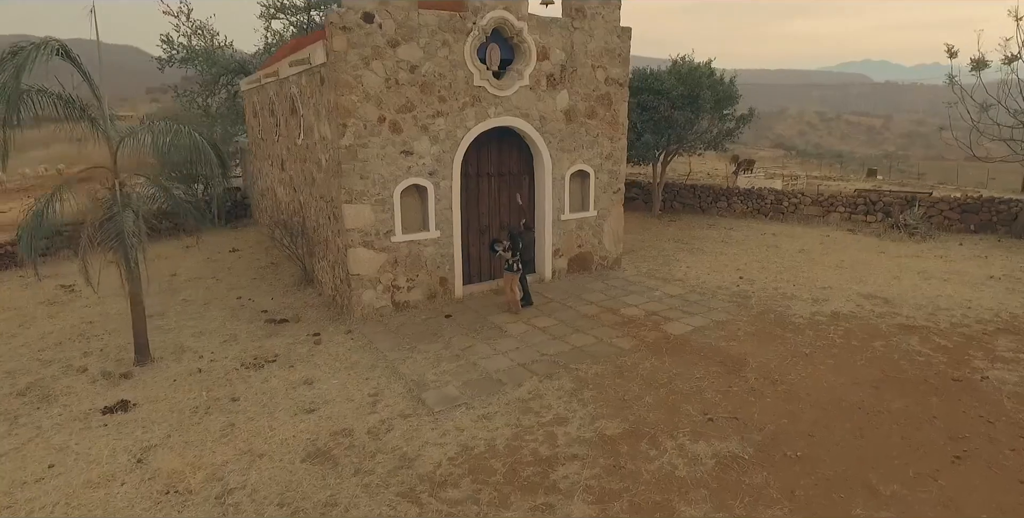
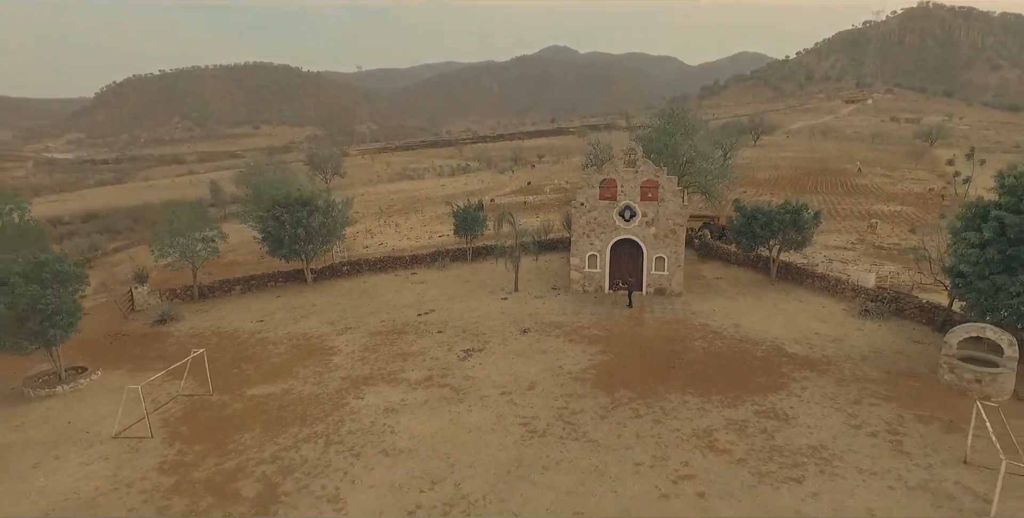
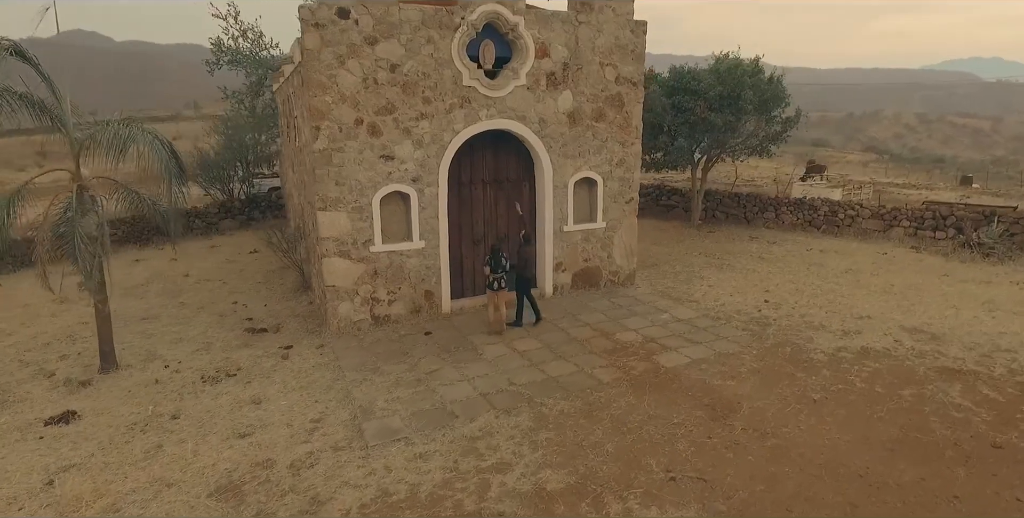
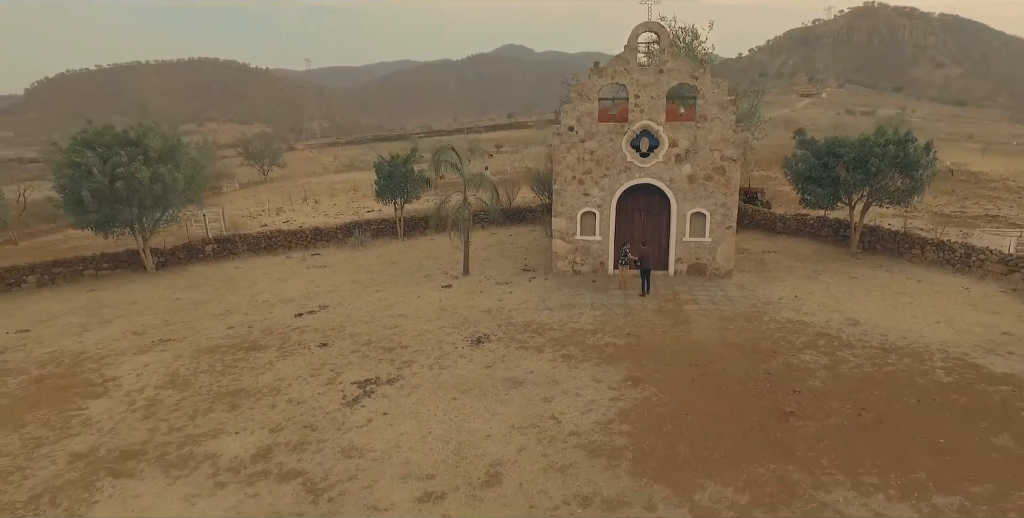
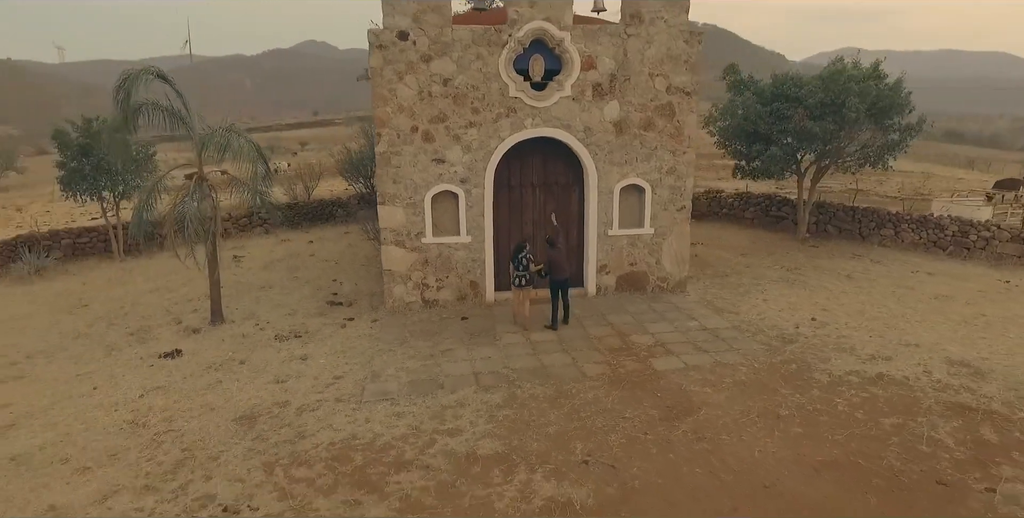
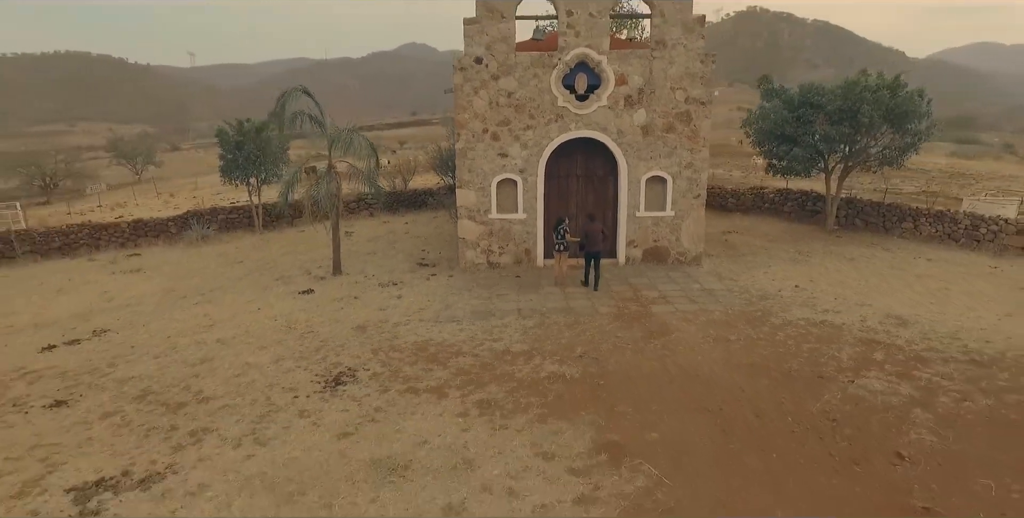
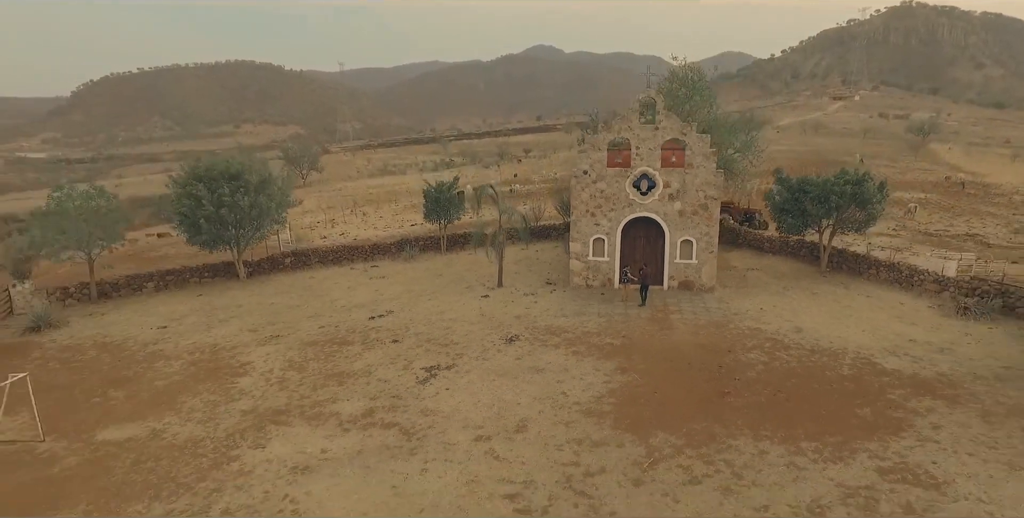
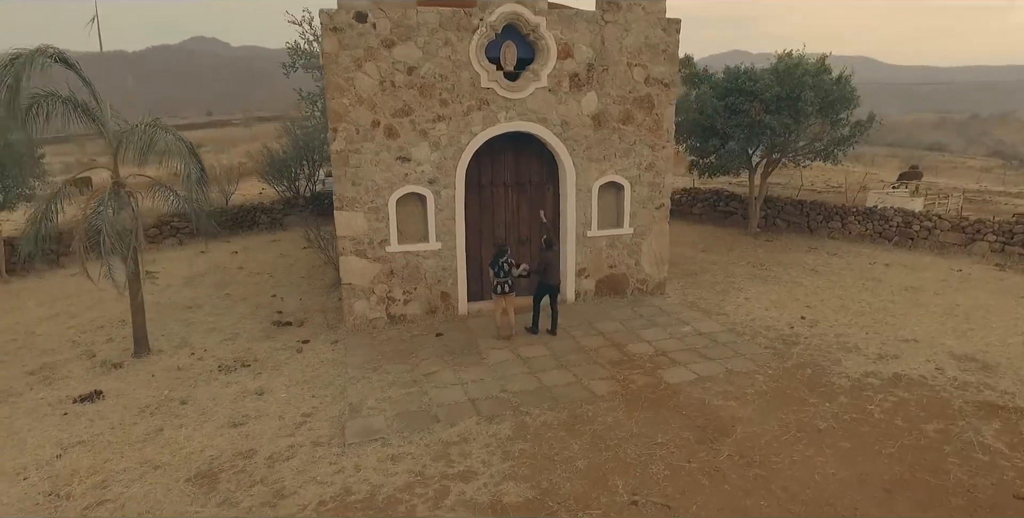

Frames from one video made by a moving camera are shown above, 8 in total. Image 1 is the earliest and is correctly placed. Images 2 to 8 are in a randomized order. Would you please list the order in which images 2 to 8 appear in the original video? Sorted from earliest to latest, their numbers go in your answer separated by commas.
3, 8, 5, 6, 4, 7, 2
